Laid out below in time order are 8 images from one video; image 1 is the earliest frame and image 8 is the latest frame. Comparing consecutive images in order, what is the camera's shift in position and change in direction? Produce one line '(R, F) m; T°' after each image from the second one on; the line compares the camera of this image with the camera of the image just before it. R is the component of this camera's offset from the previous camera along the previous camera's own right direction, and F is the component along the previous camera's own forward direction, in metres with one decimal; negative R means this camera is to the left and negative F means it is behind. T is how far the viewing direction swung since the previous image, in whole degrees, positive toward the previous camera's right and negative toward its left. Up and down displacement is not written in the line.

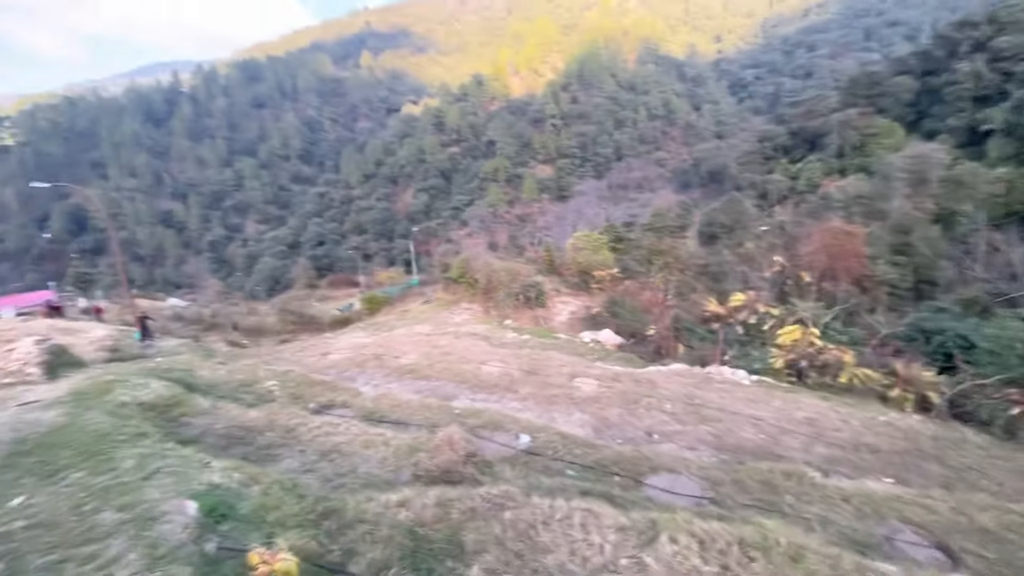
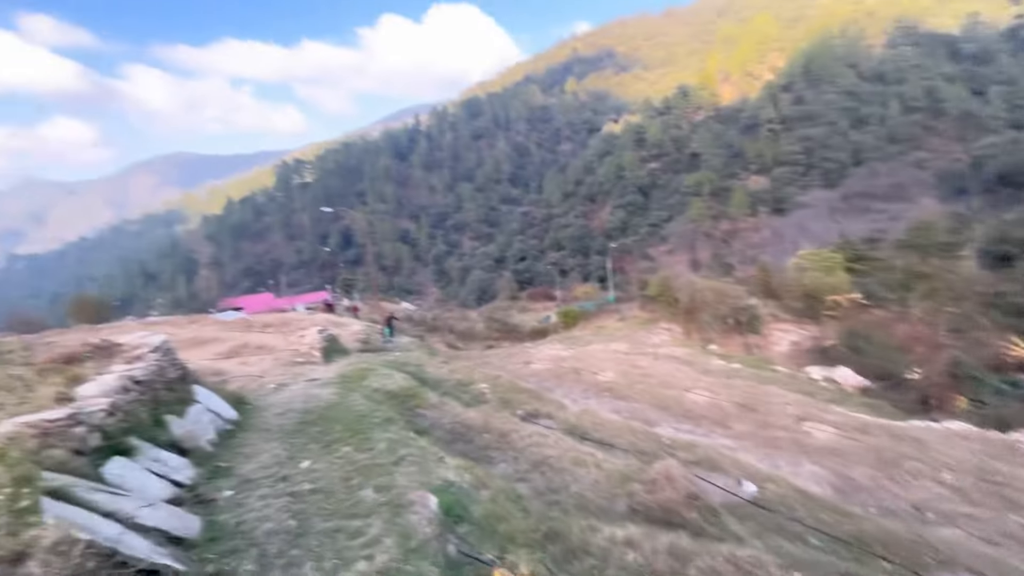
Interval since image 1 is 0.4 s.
(-0.2, +0.2) m; -23°
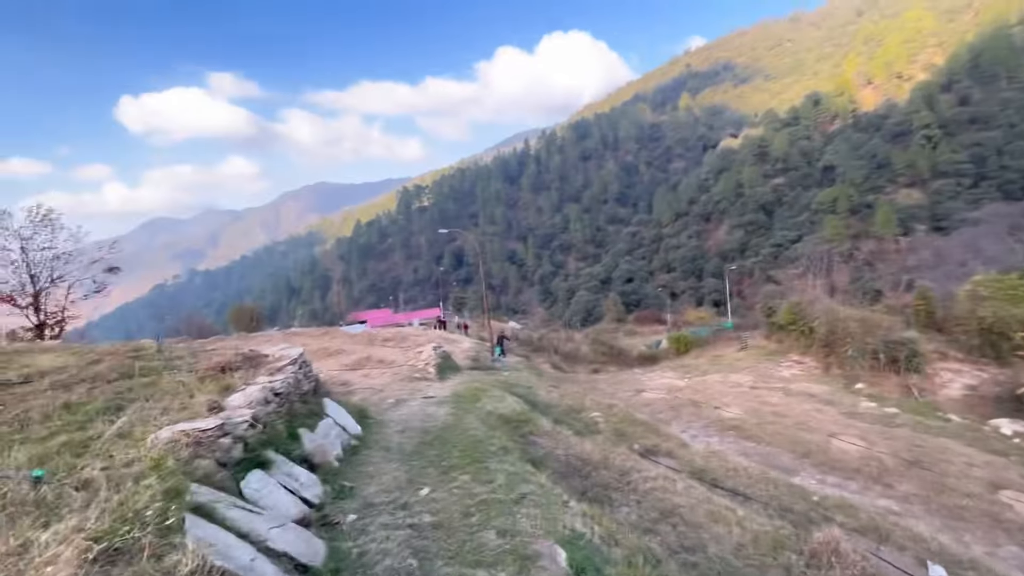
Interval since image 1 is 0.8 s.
(-0.1, +0.2) m; -13°
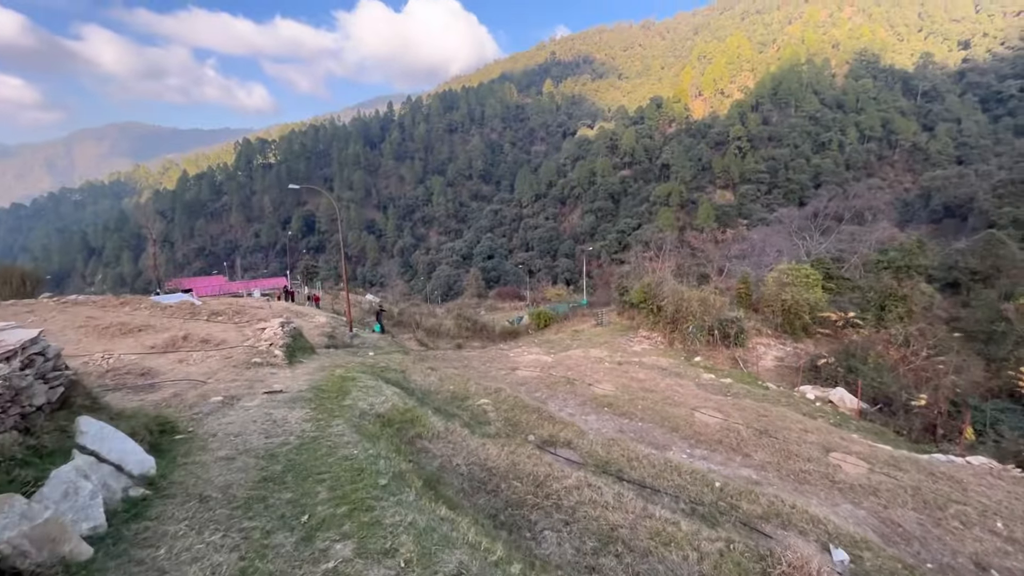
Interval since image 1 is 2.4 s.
(-0.2, +1.0) m; +17°
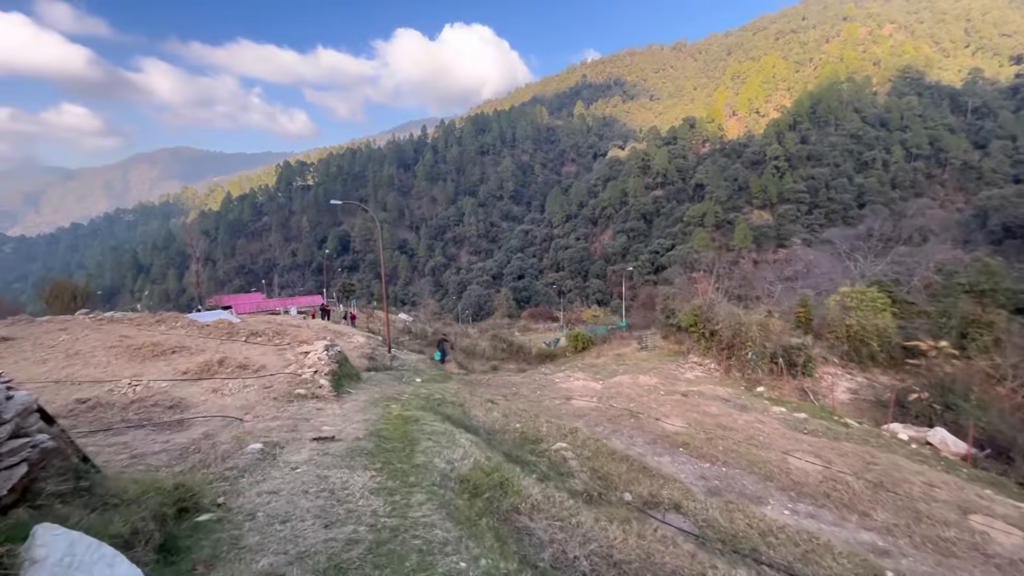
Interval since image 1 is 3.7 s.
(-0.5, +0.8) m; -3°
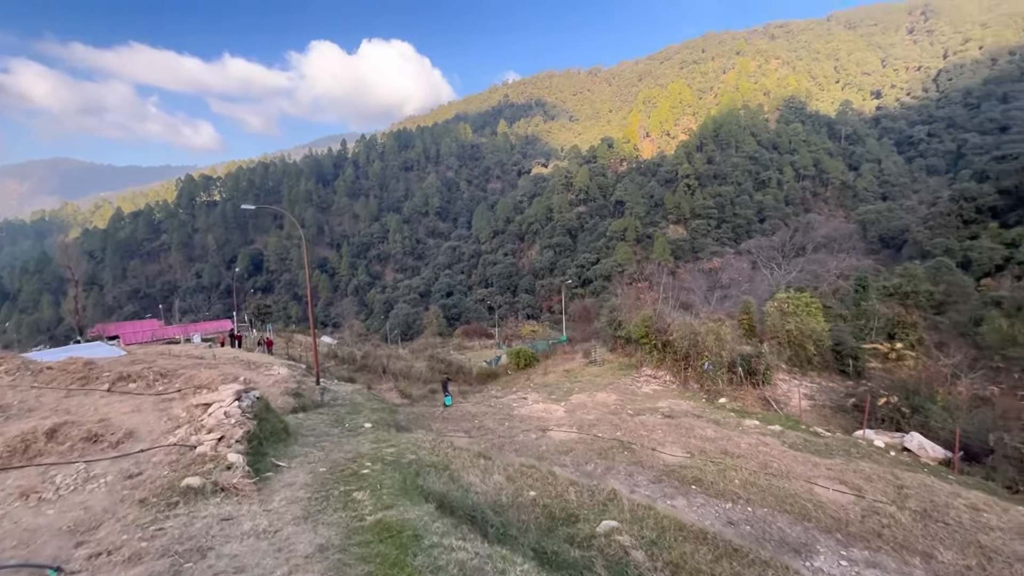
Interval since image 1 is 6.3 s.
(-0.6, +1.5) m; +9°
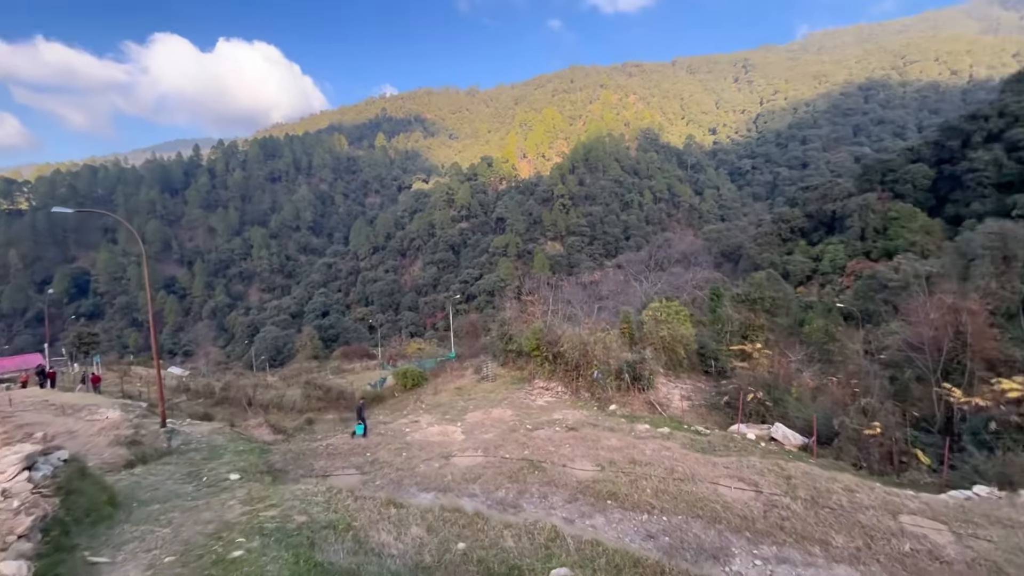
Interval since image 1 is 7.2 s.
(-0.2, +0.6) m; +14°
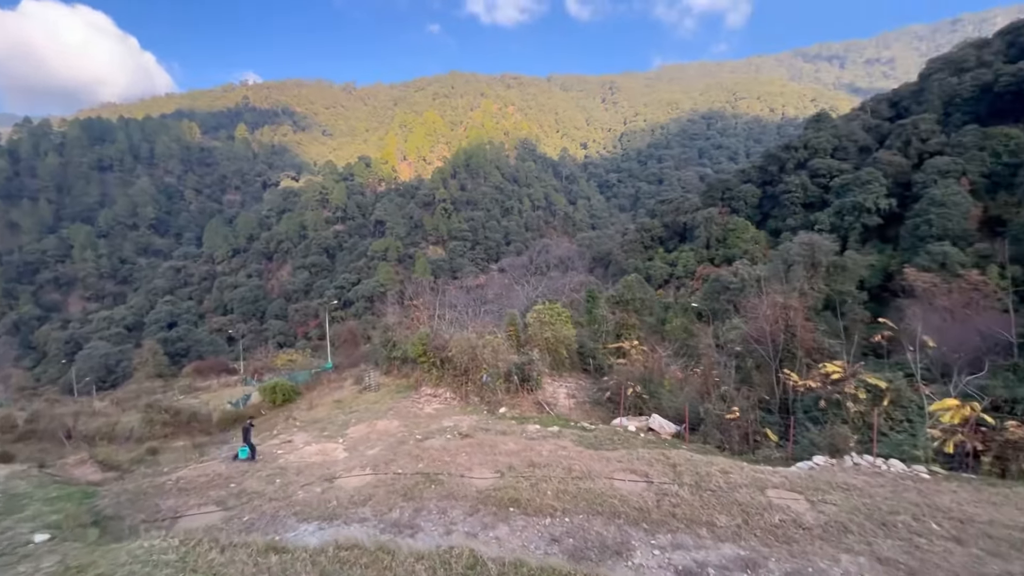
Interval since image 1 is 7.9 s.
(-0.2, +0.4) m; +14°
